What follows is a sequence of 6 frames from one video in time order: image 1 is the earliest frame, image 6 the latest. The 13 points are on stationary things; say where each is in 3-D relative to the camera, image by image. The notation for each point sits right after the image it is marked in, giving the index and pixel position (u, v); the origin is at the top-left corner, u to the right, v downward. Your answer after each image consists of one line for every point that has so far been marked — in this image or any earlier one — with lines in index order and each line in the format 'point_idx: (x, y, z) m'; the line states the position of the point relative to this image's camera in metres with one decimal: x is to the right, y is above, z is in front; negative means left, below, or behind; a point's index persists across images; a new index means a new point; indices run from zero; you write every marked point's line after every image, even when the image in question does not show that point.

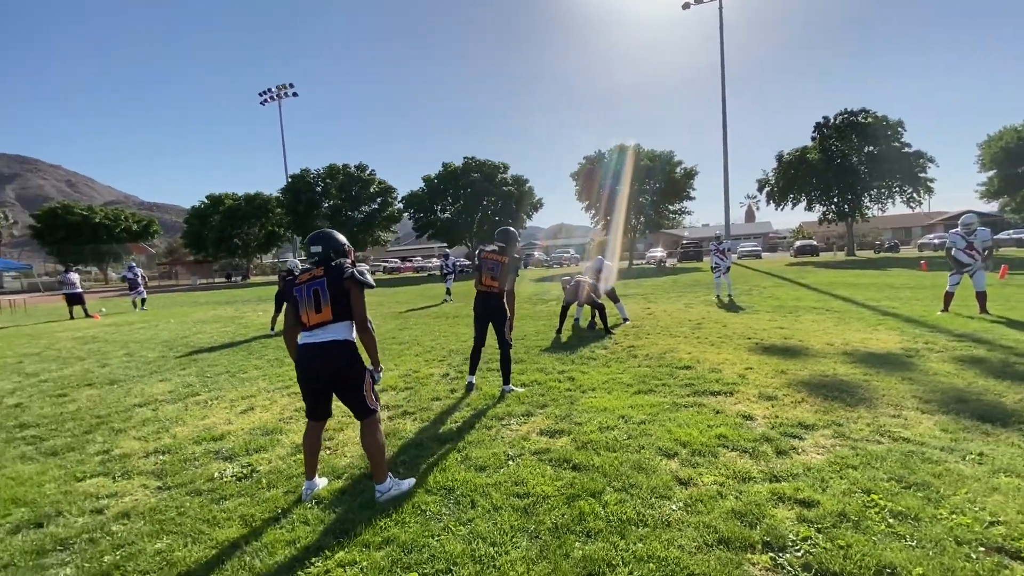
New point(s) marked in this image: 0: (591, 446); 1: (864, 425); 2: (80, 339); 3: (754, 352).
0: (+0.7, -1.4, +4.2) m
1: (+3.2, -1.2, +4.3) m
2: (-11.4, -1.3, +12.6) m
3: (+3.7, -1.0, +7.4) m
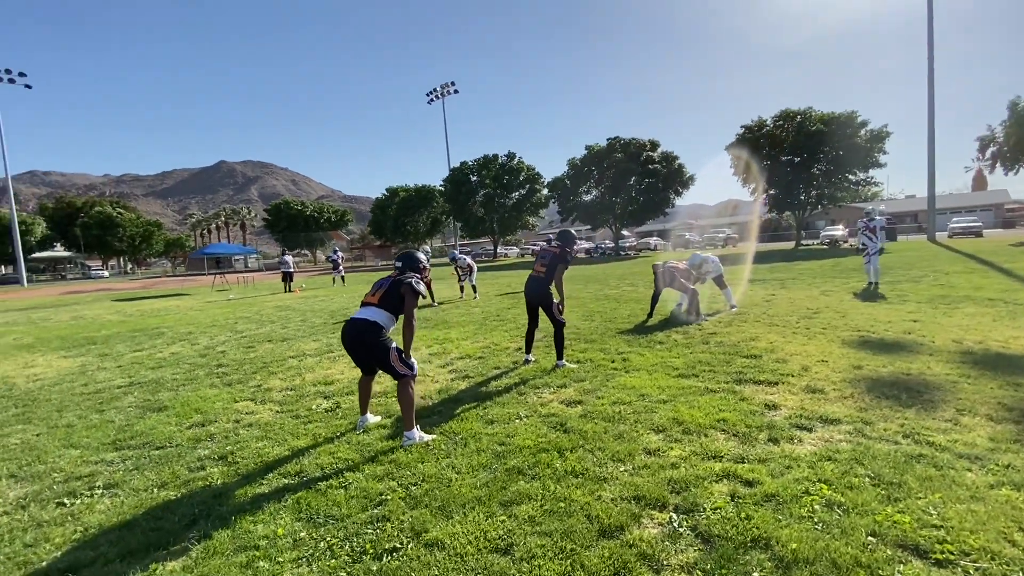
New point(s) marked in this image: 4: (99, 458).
0: (+0.8, -1.2, +4.7) m
1: (+3.2, -1.1, +4.0) m
2: (-8.0, -0.7, +16.5) m
3: (+4.7, -0.8, +6.7) m
4: (-3.8, -1.5, +4.3) m
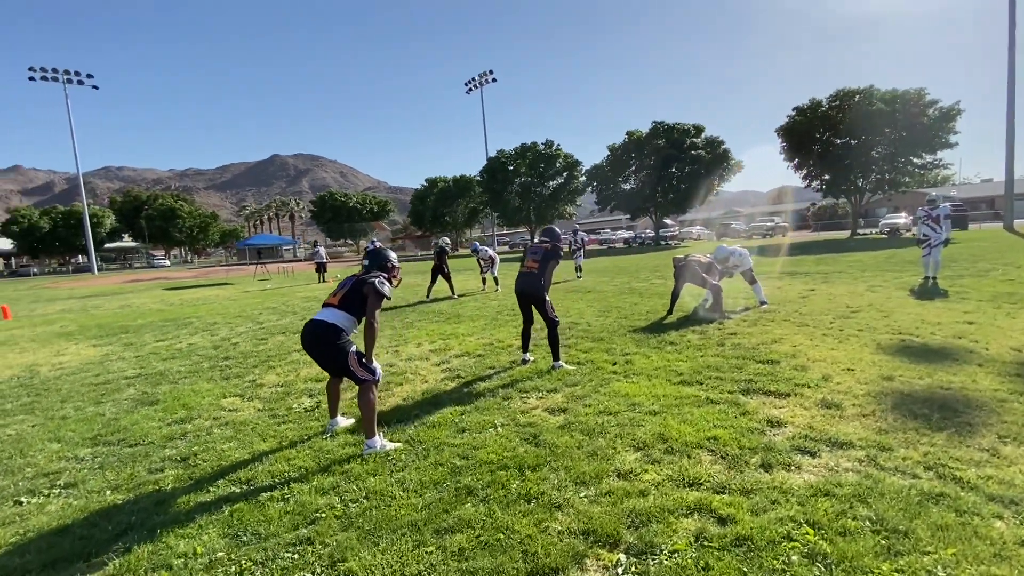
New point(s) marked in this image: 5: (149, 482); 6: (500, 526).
0: (+0.5, -1.2, +4.3) m
1: (+2.9, -1.2, +3.4) m
2: (-7.1, -0.3, +16.8) m
3: (+4.6, -0.8, +6.0) m
4: (-4.0, -1.5, +4.4) m
5: (-2.9, -1.5, +3.8) m
6: (-0.1, -1.4, +2.8) m
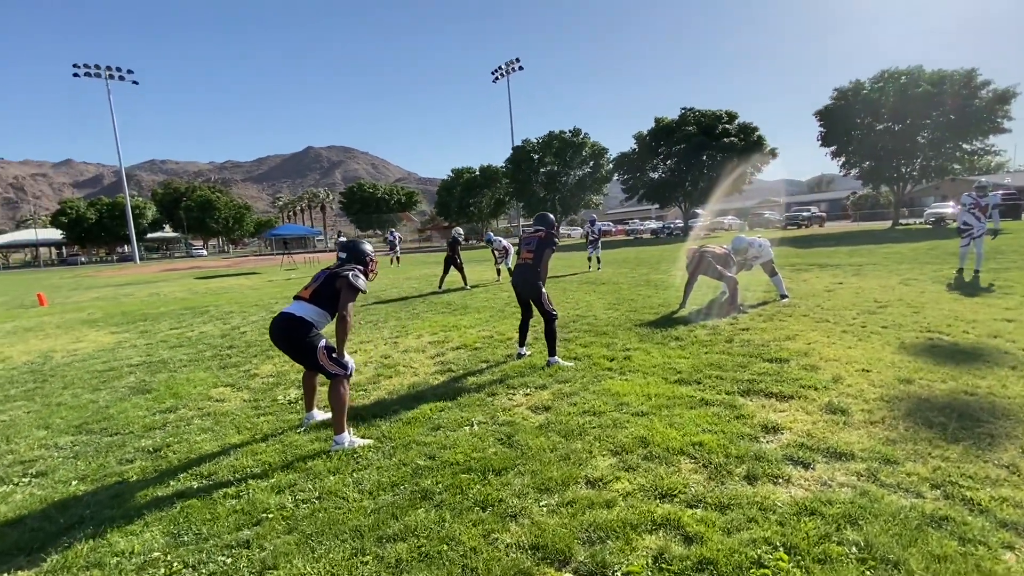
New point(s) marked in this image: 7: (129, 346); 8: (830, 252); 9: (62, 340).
0: (+0.3, -1.2, +4.0) m
1: (+2.6, -1.1, +3.0) m
2: (-6.6, 0.0, +16.9) m
3: (+4.5, -0.7, +5.5) m
4: (-4.2, -1.4, +4.4) m
5: (-3.1, -1.4, +3.7) m
6: (-0.4, -1.4, +2.6) m
7: (-6.9, -1.0, +8.6) m
8: (+12.4, +1.4, +18.6) m
9: (-9.0, -1.0, +9.6) m
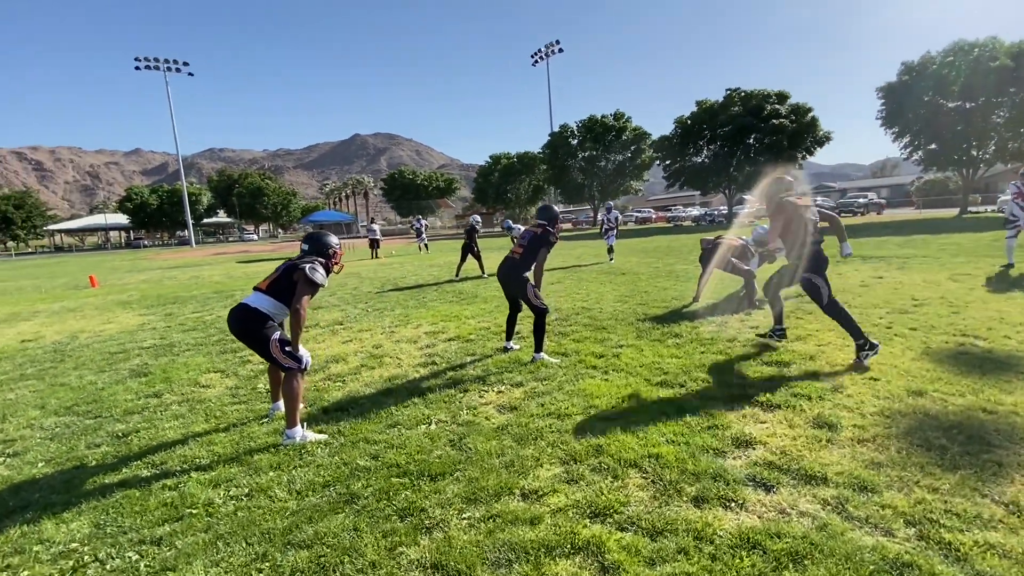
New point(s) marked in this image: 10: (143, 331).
0: (0.0, -1.1, +3.8) m
1: (+2.2, -1.2, +2.6) m
2: (-5.8, +0.5, +17.2) m
3: (+4.3, -0.7, +4.9) m
4: (-4.5, -1.3, +4.6) m
5: (-3.5, -1.4, +3.8) m
6: (-0.8, -1.3, +2.5) m
7: (-6.8, -0.8, +9.0) m
8: (+13.3, +1.6, +17.3) m
9: (-8.8, -0.7, +10.2) m
10: (-6.8, -0.8, +8.8) m
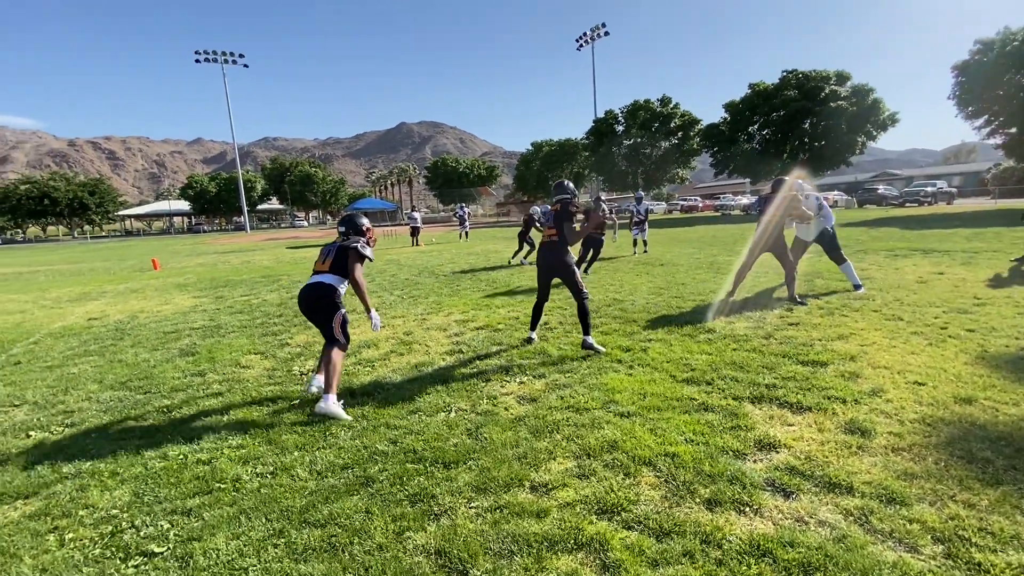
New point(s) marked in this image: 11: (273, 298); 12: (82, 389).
0: (+0.1, -1.1, +3.8) m
1: (+2.2, -1.2, +2.5) m
2: (-4.5, +1.0, +17.6) m
3: (+4.5, -0.7, +4.6) m
4: (-4.3, -1.1, +5.0) m
5: (-3.3, -1.2, +4.1) m
6: (-0.8, -1.3, +2.6) m
7: (-6.2, -0.4, +9.6) m
8: (+14.6, +1.8, +16.1) m
9: (-8.1, -0.3, +10.9) m
10: (-6.2, -0.5, +9.4) m
11: (-5.3, -0.2, +10.5) m
12: (-4.7, -1.1, +5.2) m
